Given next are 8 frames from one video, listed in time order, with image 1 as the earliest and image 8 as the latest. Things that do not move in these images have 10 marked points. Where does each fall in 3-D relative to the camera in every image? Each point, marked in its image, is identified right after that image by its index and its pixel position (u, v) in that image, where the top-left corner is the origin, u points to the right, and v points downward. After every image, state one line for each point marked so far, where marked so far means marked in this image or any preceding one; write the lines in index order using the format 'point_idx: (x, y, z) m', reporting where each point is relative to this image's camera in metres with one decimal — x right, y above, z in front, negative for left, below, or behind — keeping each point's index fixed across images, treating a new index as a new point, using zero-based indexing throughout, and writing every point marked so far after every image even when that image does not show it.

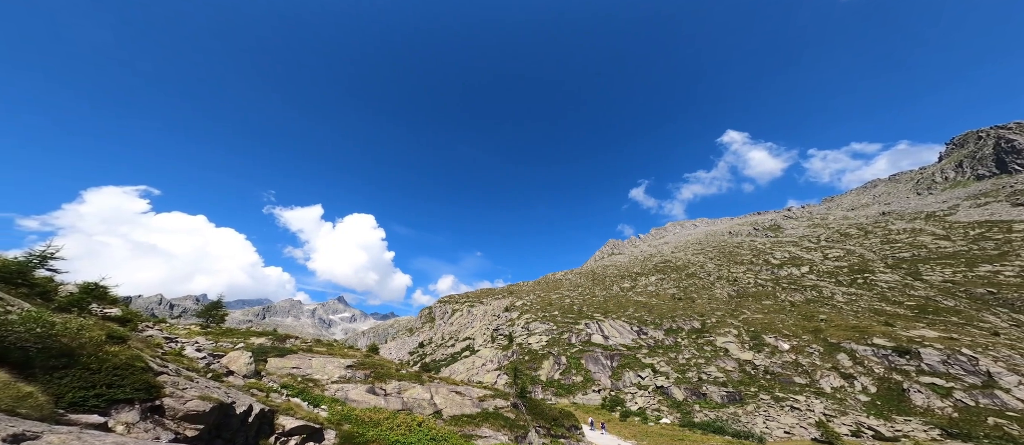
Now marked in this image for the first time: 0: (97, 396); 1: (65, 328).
0: (-21.9, -8.8, +15.3) m
1: (-26.6, -6.2, +17.5) m
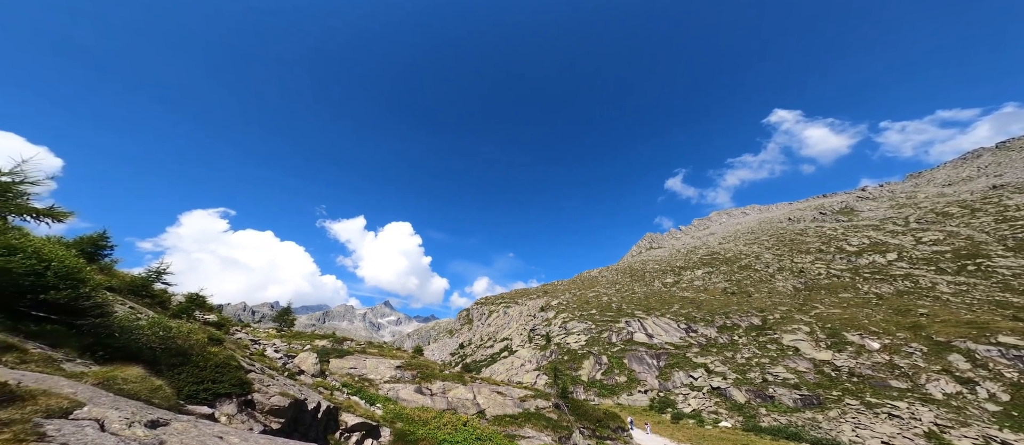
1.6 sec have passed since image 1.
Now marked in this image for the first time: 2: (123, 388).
0: (-18.6, -9.9, +17.9) m
1: (-23.1, -7.6, +20.8) m
2: (-18.9, -7.9, +14.6) m
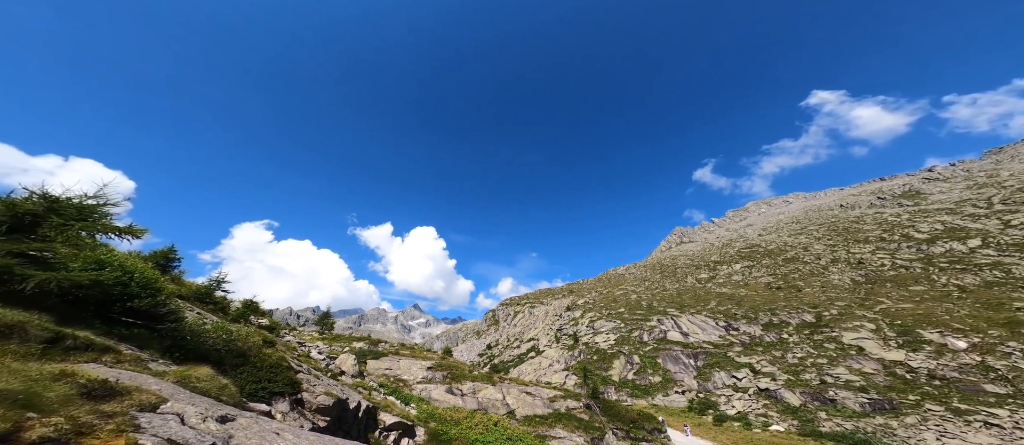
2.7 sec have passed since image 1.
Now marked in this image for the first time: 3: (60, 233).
0: (-16.1, -10.6, +19.3) m
1: (-20.5, -8.4, +22.6) m
2: (-16.8, -8.6, +16.0) m
3: (-23.4, -0.6, +15.9) m
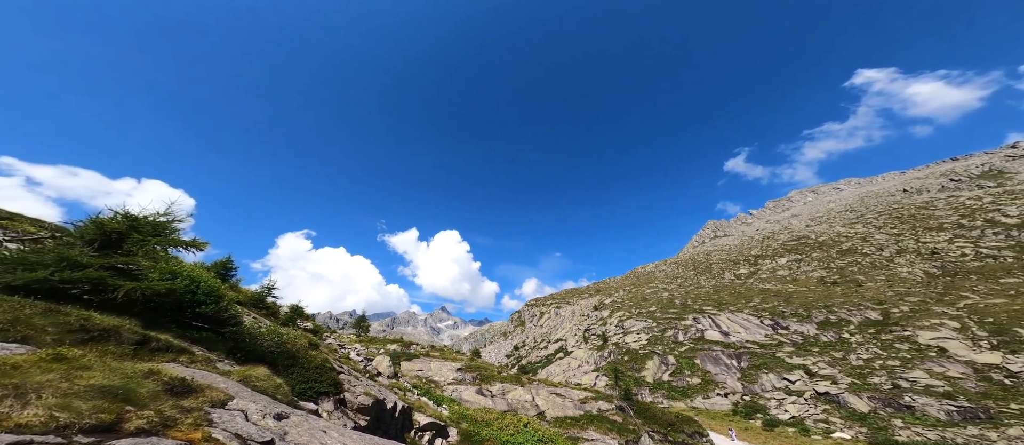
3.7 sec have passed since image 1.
0: (-13.6, -11.2, +20.5) m
1: (-17.7, -9.1, +24.1) m
2: (-14.6, -9.2, +17.2) m
3: (-21.5, -1.4, +17.8) m
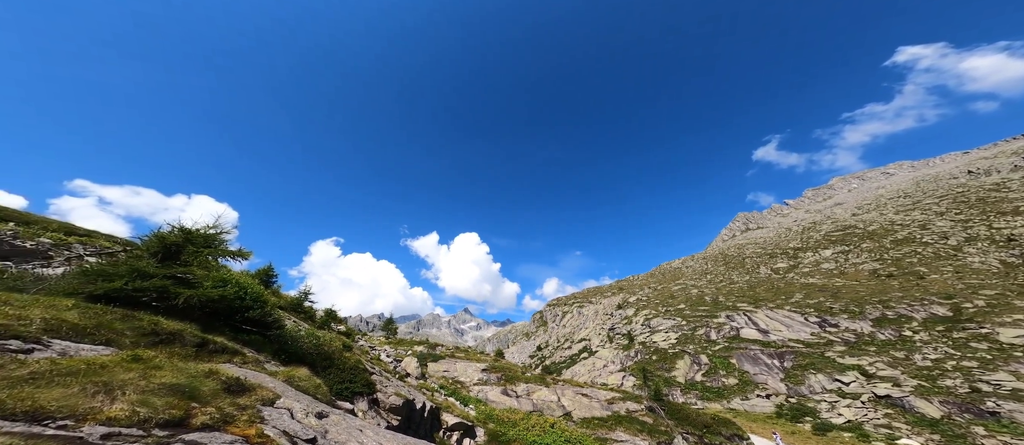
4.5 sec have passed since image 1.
0: (-11.5, -11.6, +21.4) m
1: (-15.4, -9.8, +25.3) m
2: (-12.8, -9.7, +18.2) m
3: (-19.9, -2.2, +19.2) m
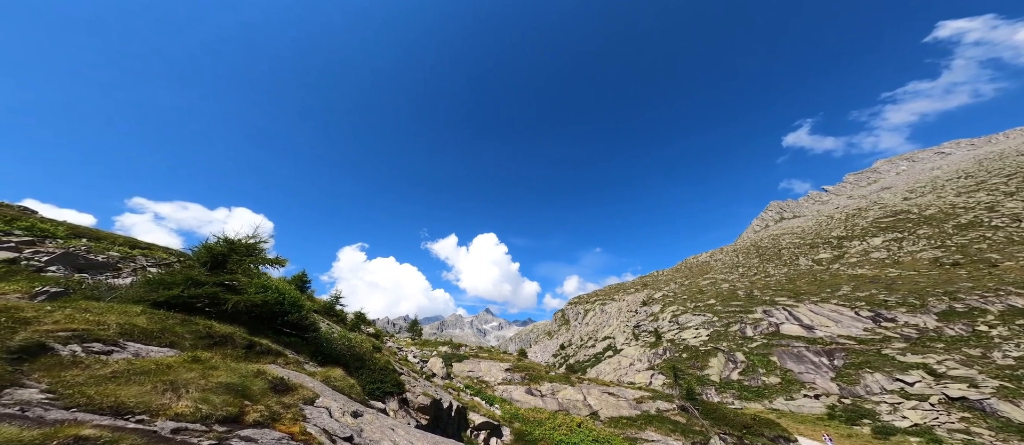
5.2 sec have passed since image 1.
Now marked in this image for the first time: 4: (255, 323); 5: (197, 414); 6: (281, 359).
0: (-9.5, -12.0, +22.1) m
1: (-13.2, -10.3, +26.3) m
2: (-11.1, -10.1, +19.0) m
3: (-18.4, -2.9, +20.5) m
4: (-16.6, -6.5, +19.6) m
5: (-7.3, -4.4, +7.1) m
6: (-12.0, -7.1, +15.8) m
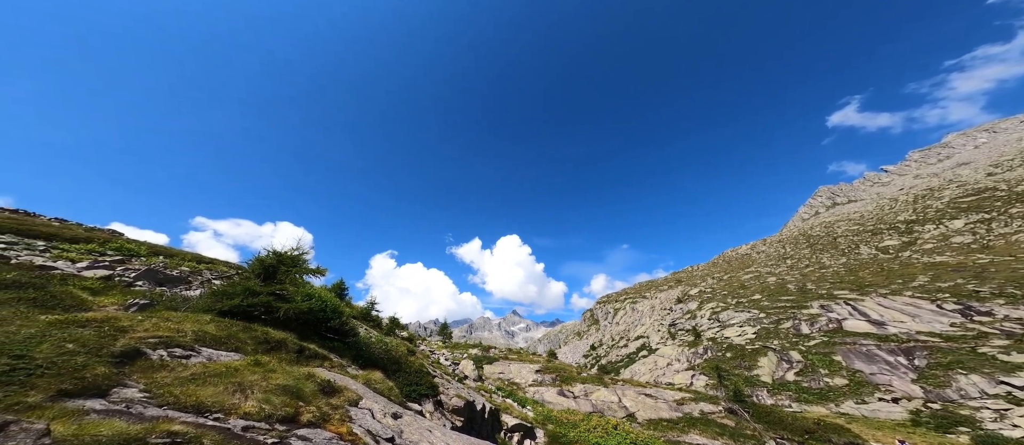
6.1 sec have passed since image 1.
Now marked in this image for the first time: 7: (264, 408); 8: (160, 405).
0: (-6.9, -12.5, +22.8) m
1: (-10.4, -11.0, +27.2) m
2: (-8.8, -10.6, +19.8) m
3: (-16.4, -3.8, +21.9) m
4: (-14.4, -7.3, +20.8) m
5: (-6.3, -4.8, +7.6) m
6: (-10.2, -7.7, +16.7) m
7: (-6.5, -4.8, +7.9) m
8: (-7.1, -3.7, +6.2) m
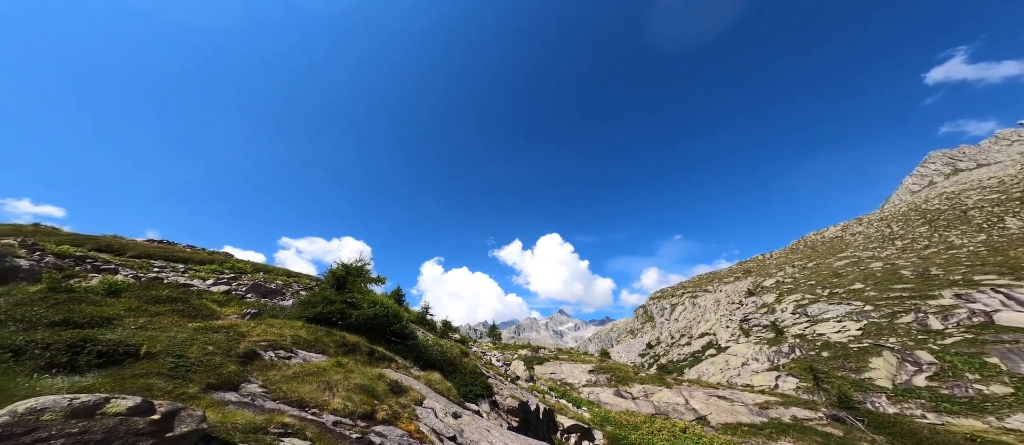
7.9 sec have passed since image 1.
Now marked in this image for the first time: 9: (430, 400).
0: (-2.6, -12.8, +23.5) m
1: (-5.6, -11.6, +28.4) m
2: (-5.0, -11.2, +20.9) m
3: (-12.7, -4.9, +24.0) m
4: (-10.7, -8.3, +22.6) m
5: (-4.5, -5.2, +8.5) m
6: (-7.0, -8.3, +17.9) m
7: (-4.7, -5.2, +8.7) m
8: (-5.7, -4.2, +7.1) m
9: (-4.3, -9.9, +17.2) m
